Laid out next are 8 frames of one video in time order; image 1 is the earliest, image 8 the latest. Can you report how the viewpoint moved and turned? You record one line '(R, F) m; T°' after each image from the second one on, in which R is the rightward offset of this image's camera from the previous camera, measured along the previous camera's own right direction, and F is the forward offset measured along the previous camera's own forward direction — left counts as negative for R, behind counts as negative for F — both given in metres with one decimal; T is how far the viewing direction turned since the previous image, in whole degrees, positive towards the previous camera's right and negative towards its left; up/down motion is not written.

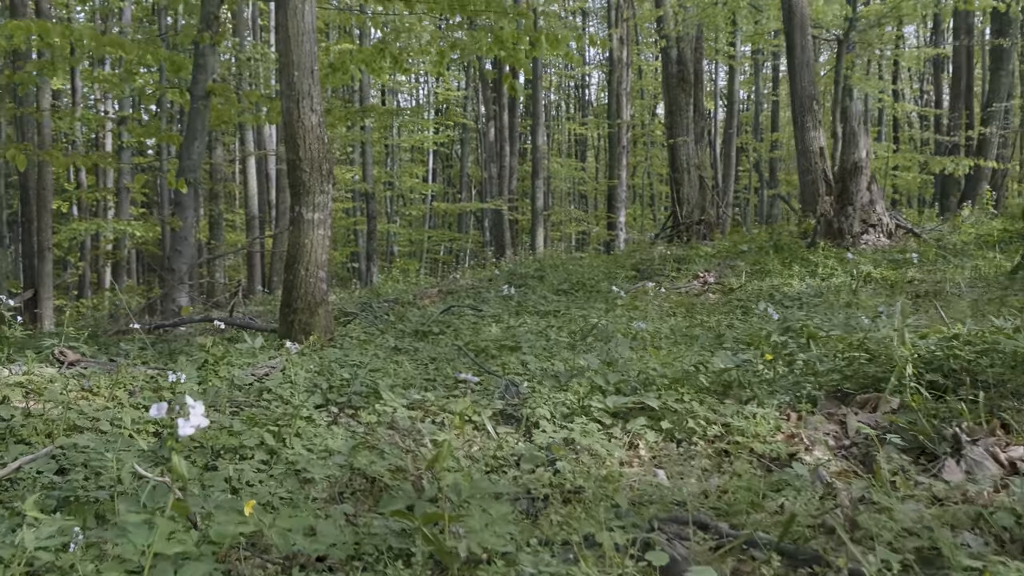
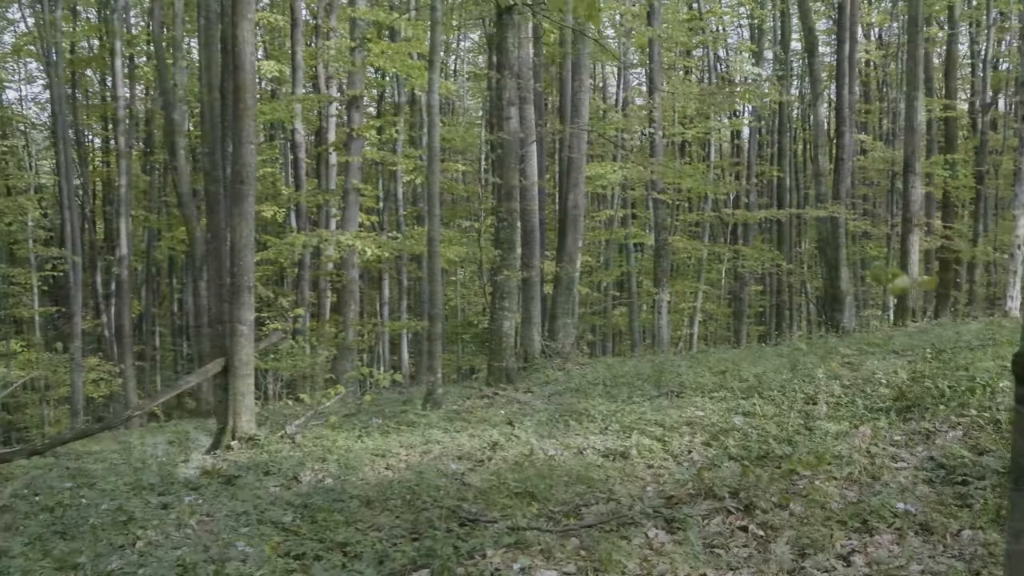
(0.0, +0.2) m; -3°
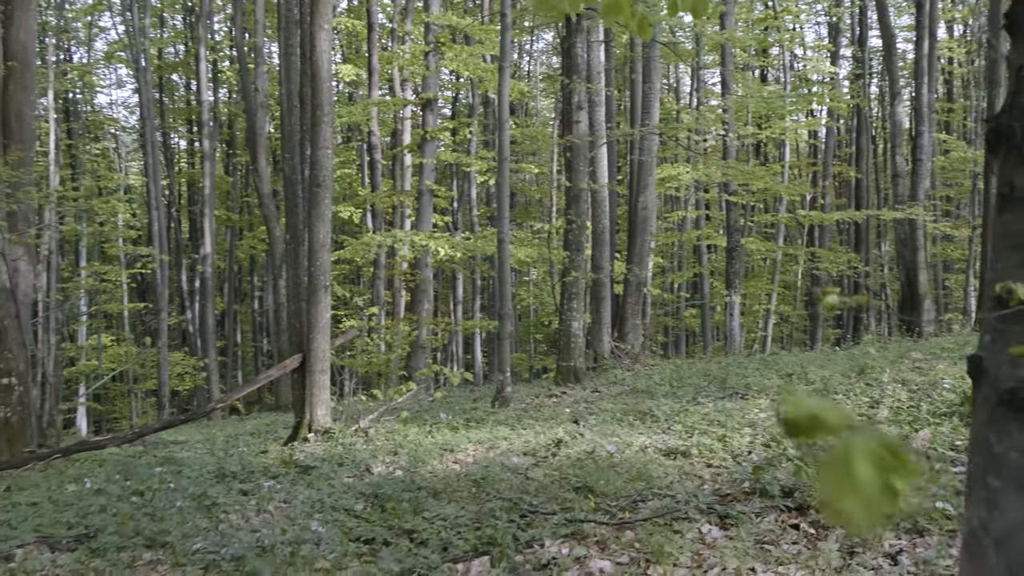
(+0.1, -0.2) m; -4°
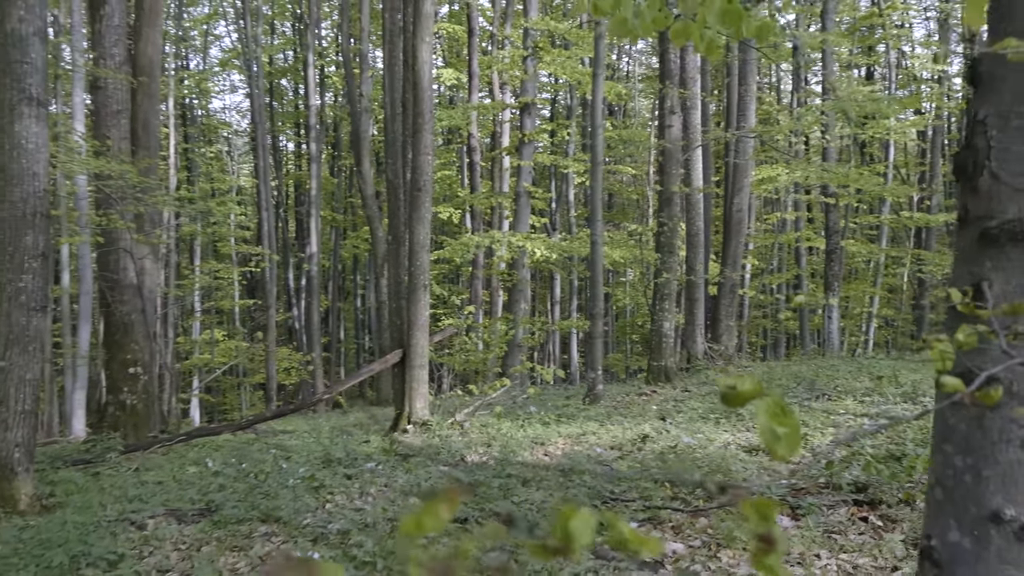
(+0.1, -0.3) m; -6°
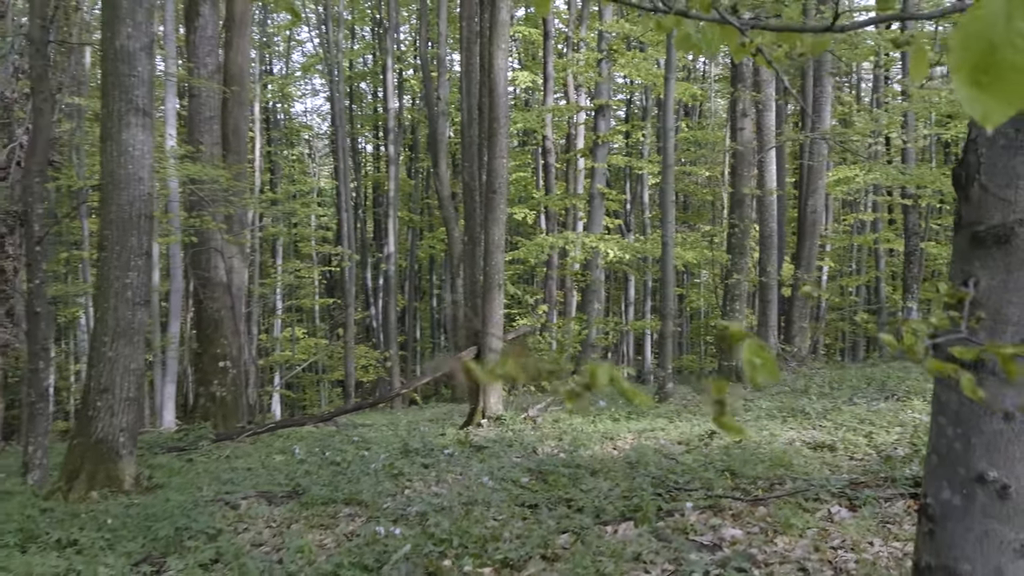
(0.0, -0.2) m; -4°
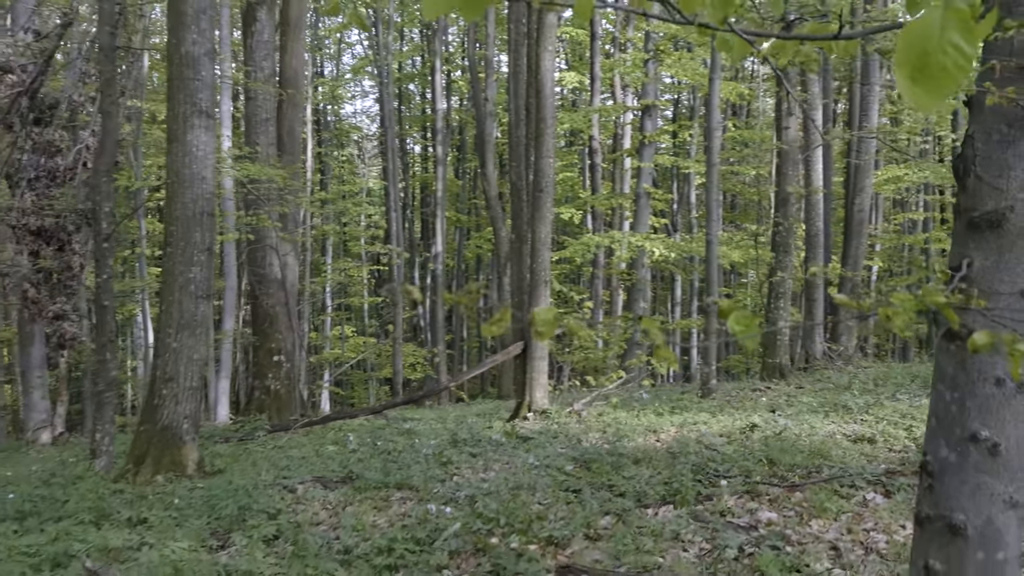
(0.0, -0.2) m; -3°
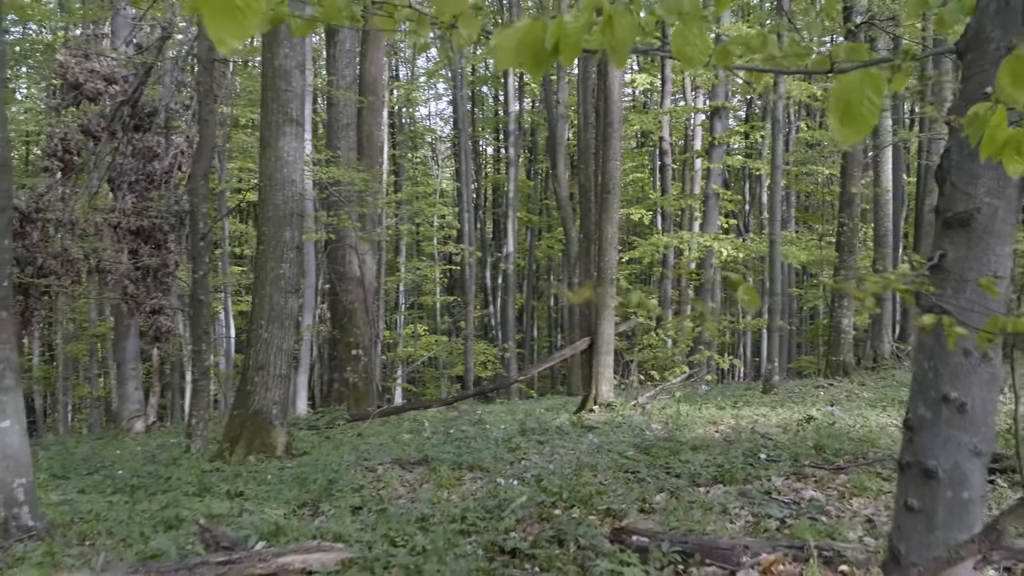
(0.0, -0.4) m; -4°
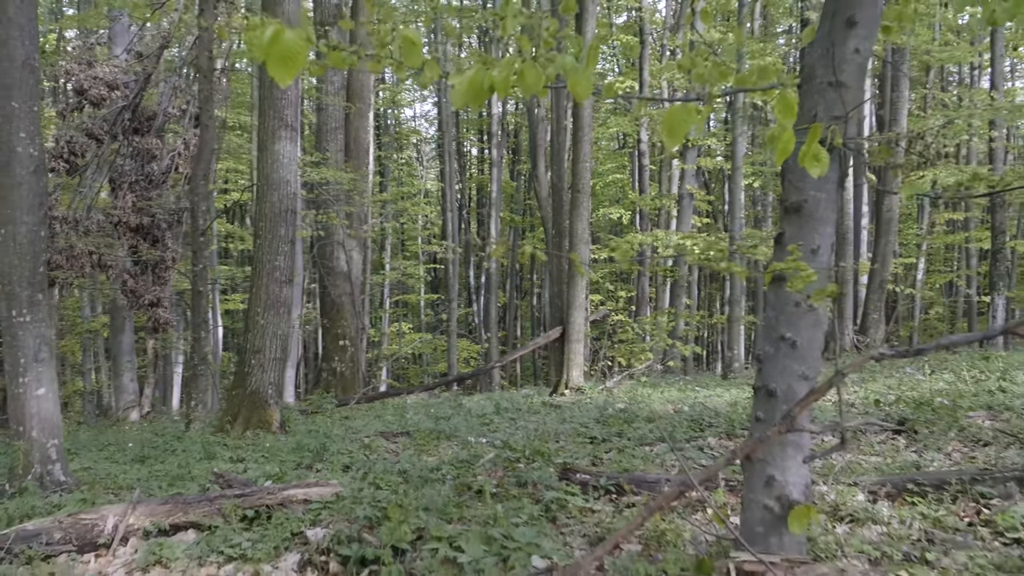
(+0.1, -0.7) m; +1°
